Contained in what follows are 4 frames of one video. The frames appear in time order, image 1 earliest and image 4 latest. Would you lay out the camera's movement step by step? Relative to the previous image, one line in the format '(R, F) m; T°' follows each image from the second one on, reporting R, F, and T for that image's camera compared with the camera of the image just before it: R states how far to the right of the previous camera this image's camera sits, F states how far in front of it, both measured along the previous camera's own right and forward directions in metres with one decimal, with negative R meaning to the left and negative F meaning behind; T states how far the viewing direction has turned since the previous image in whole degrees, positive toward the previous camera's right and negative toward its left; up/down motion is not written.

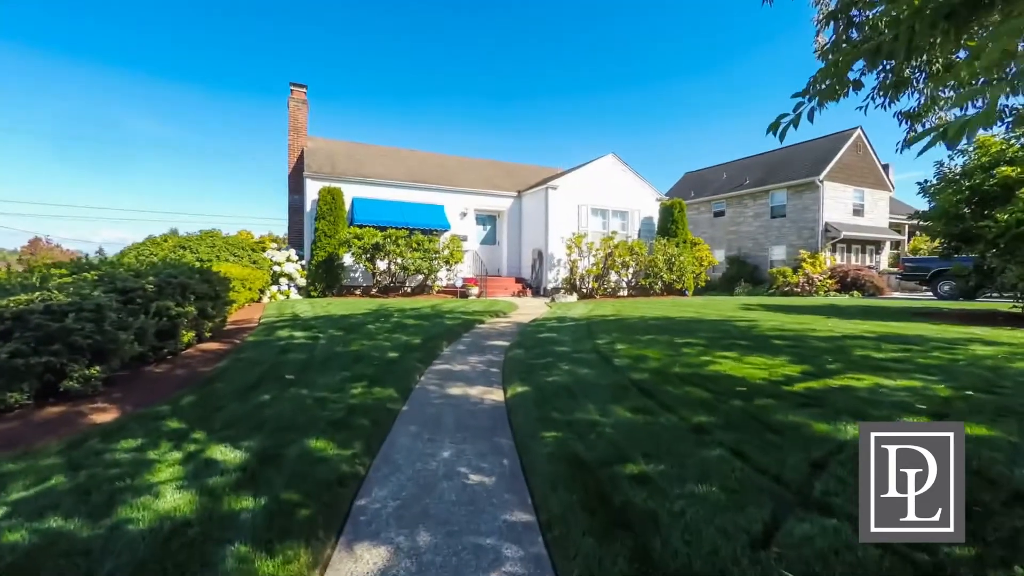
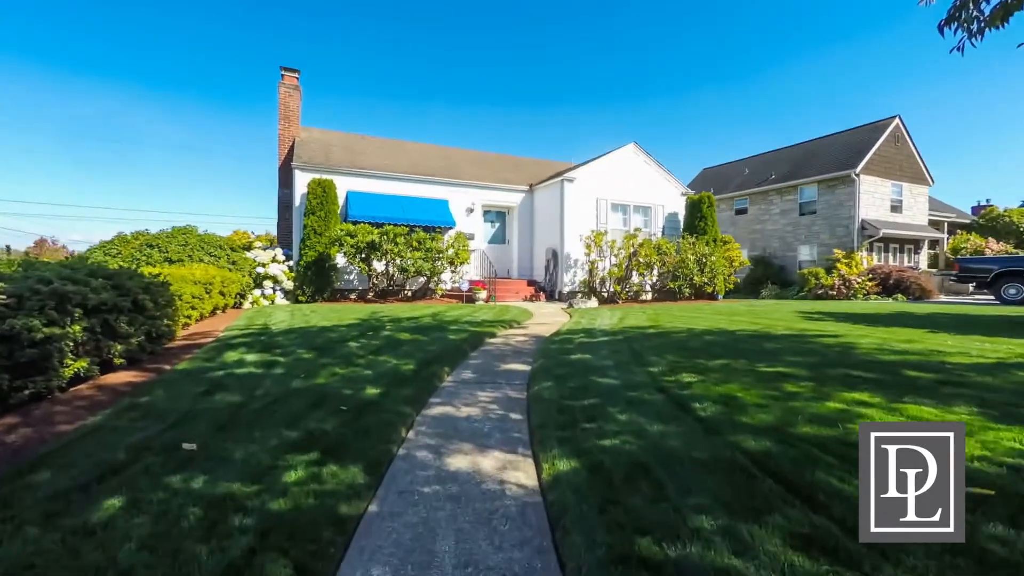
(-0.2, +1.7) m; -1°
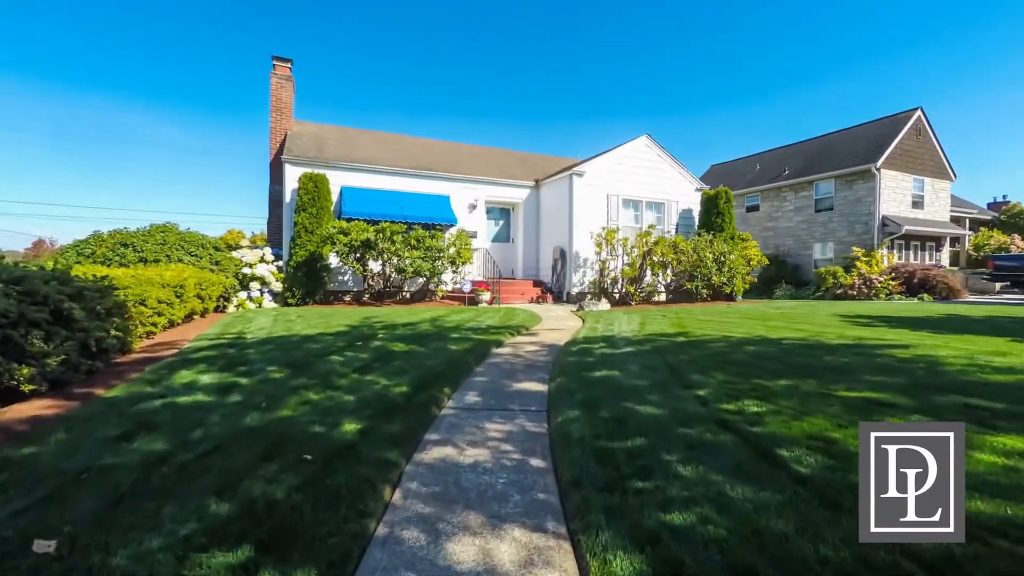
(-0.1, +1.0) m; 0°
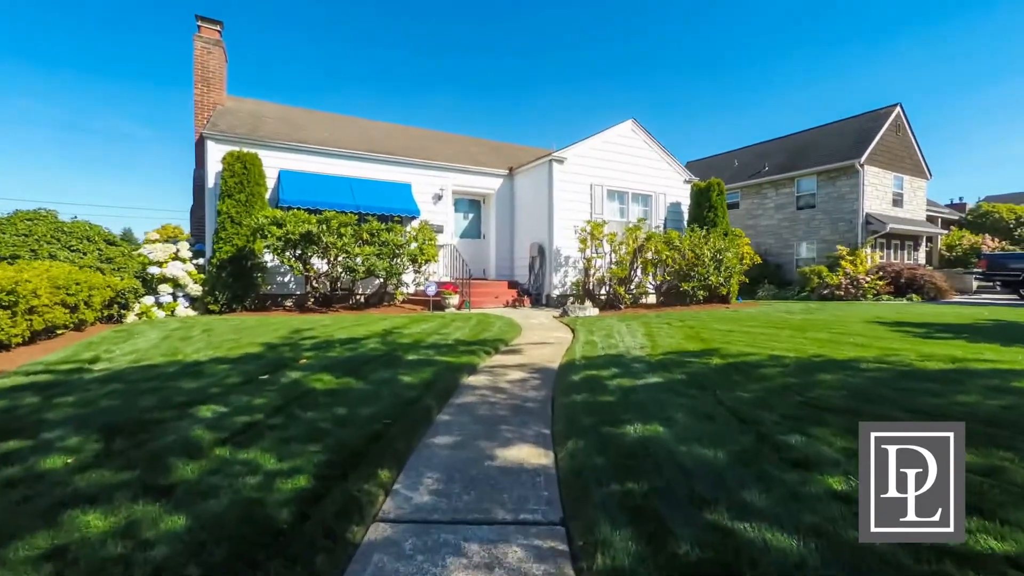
(-0.1, +1.9) m; +4°
